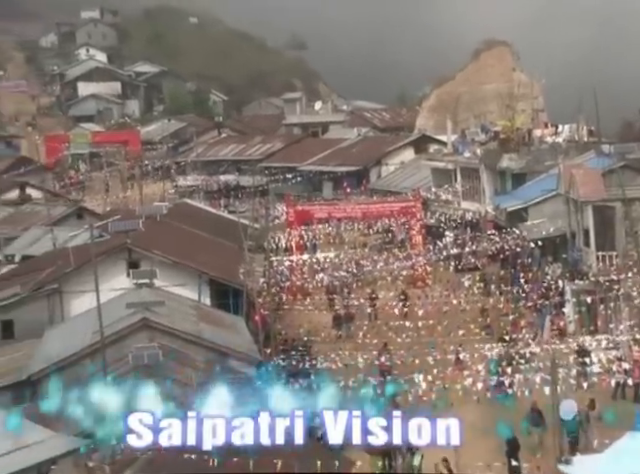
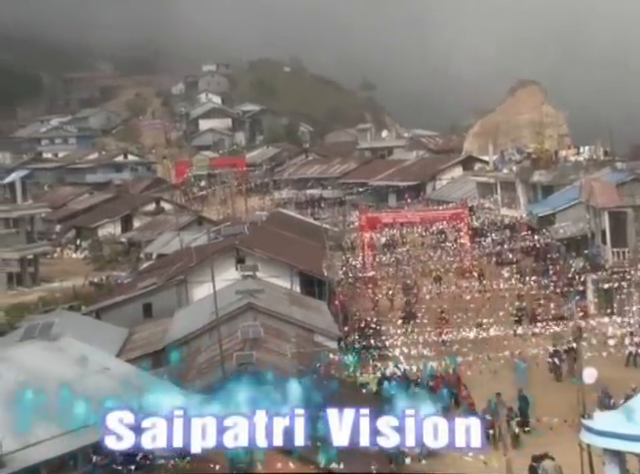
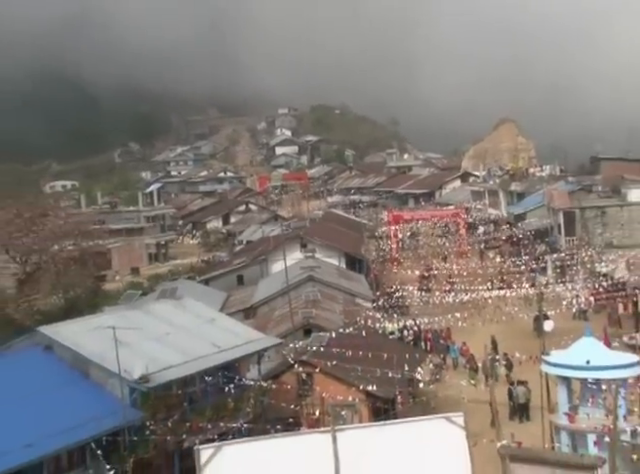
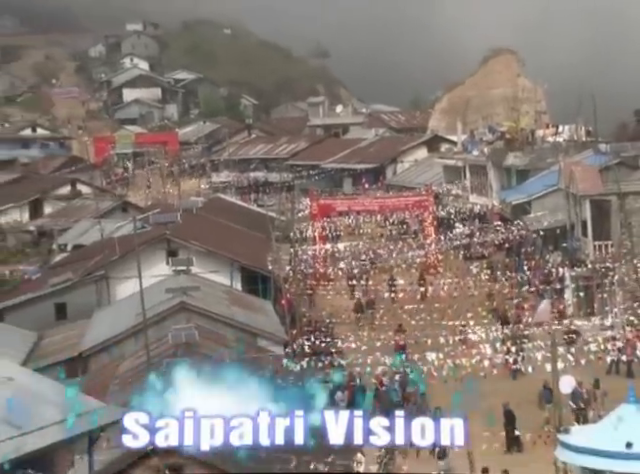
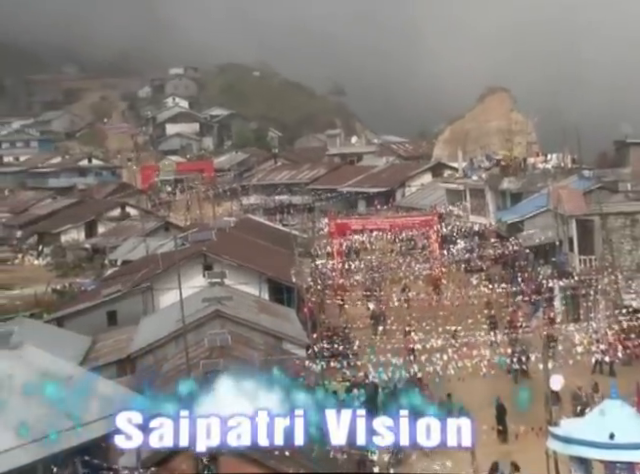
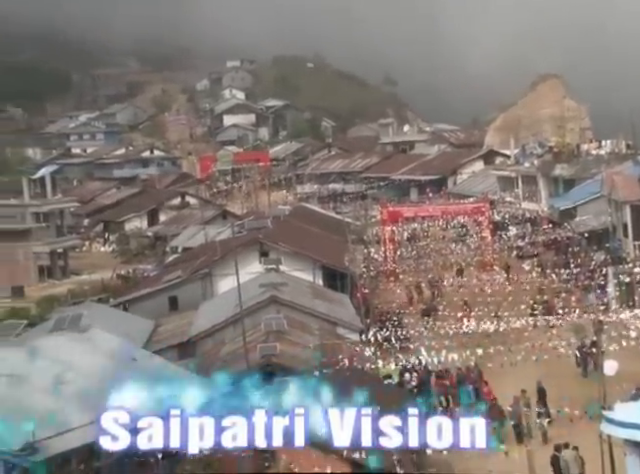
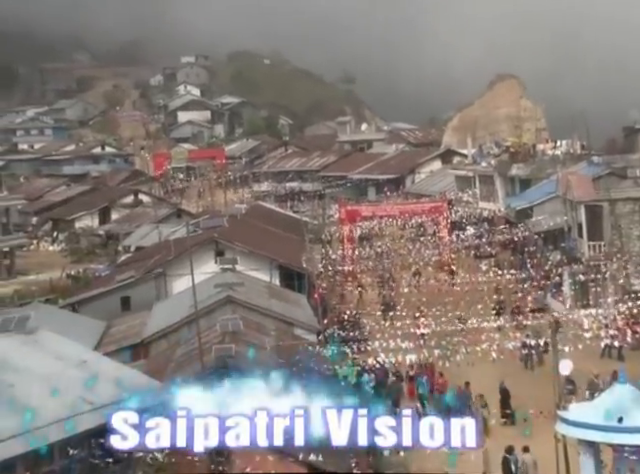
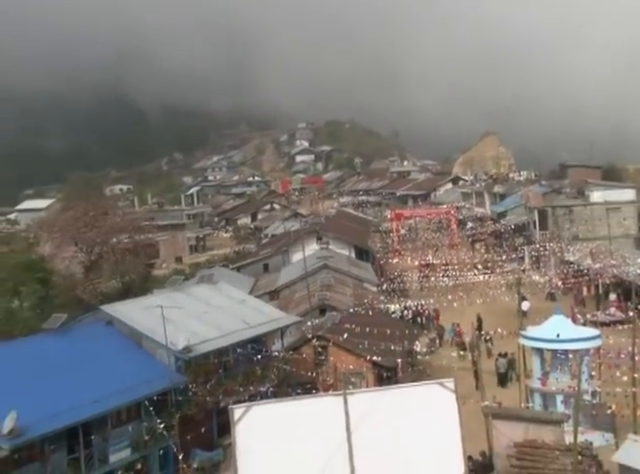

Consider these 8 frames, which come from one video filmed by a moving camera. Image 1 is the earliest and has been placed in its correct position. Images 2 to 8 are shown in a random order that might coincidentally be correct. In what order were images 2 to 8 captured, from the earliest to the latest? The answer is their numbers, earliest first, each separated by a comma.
4, 5, 7, 2, 6, 3, 8
